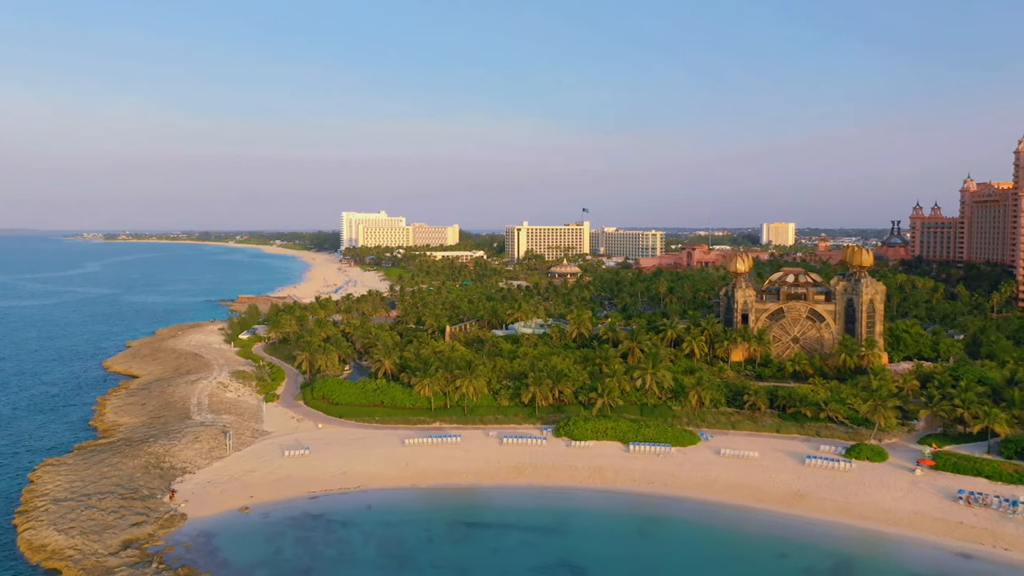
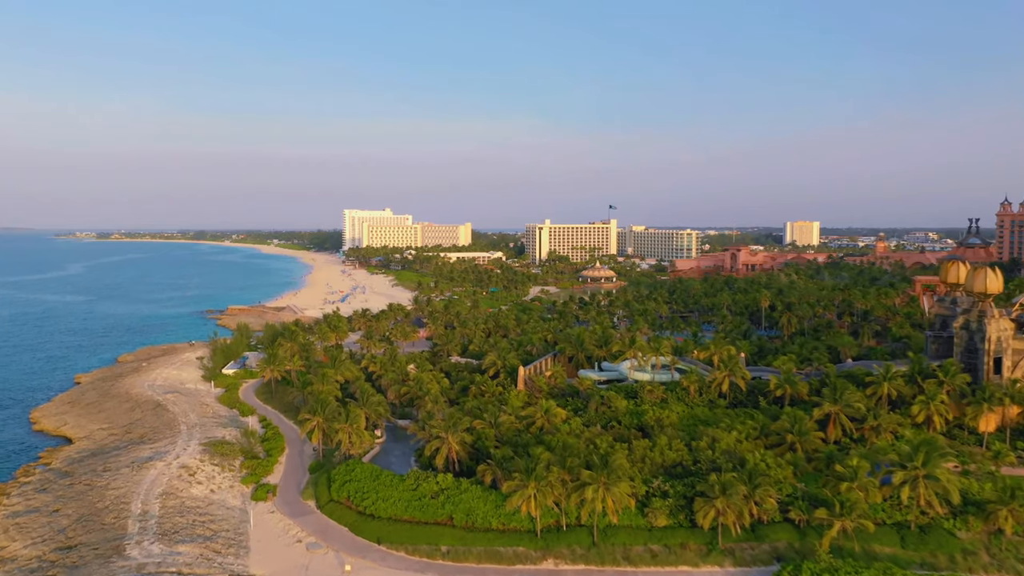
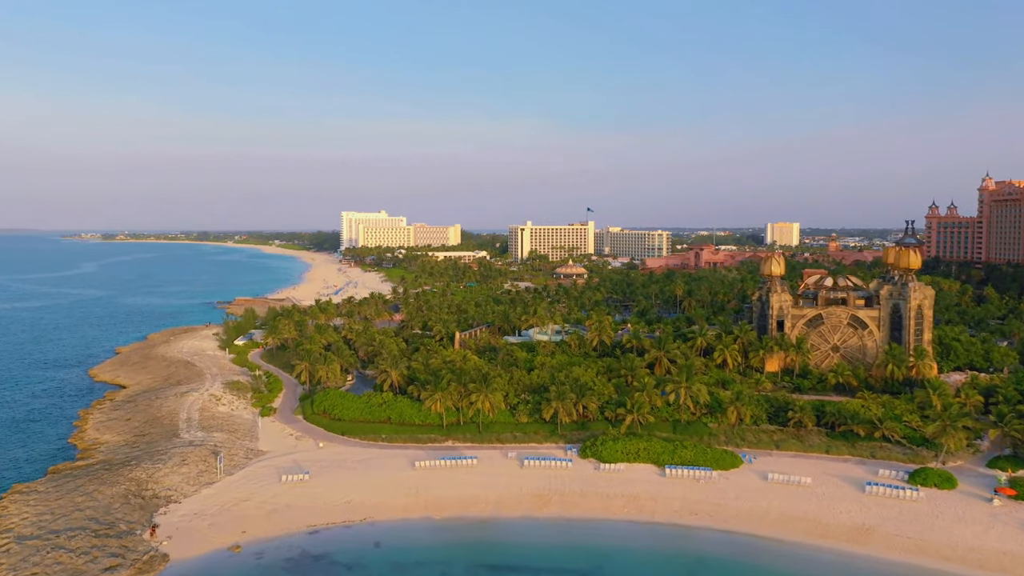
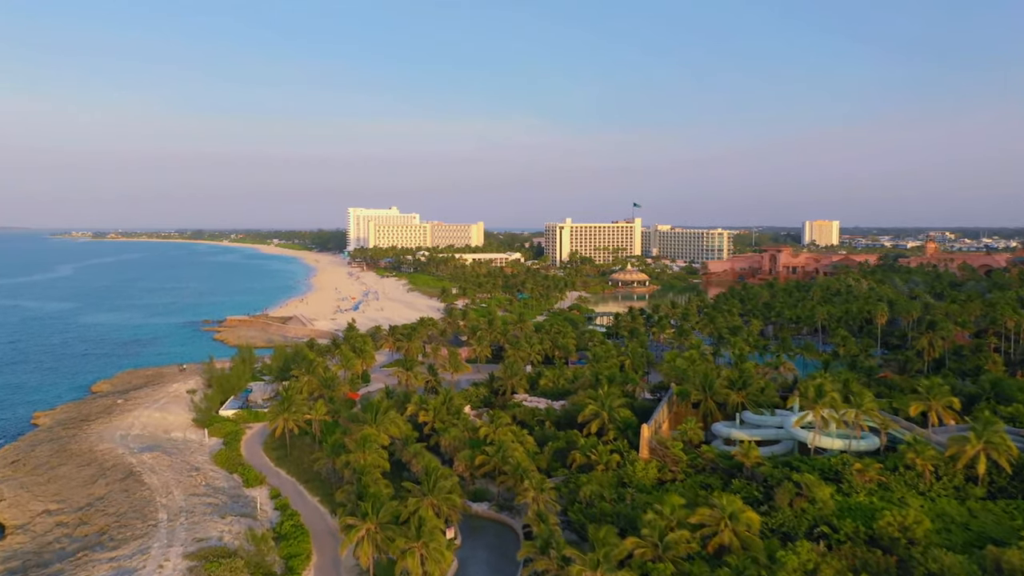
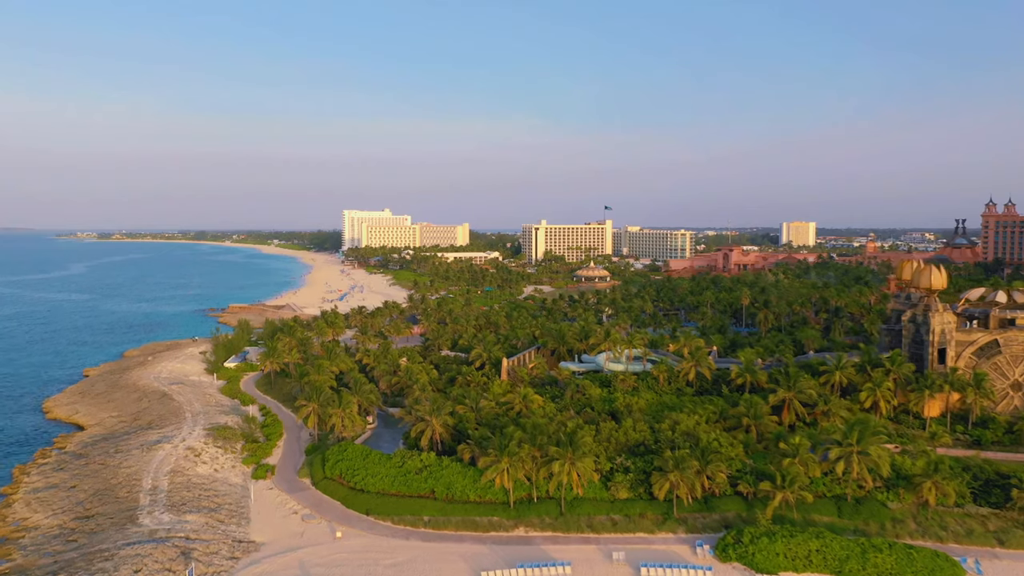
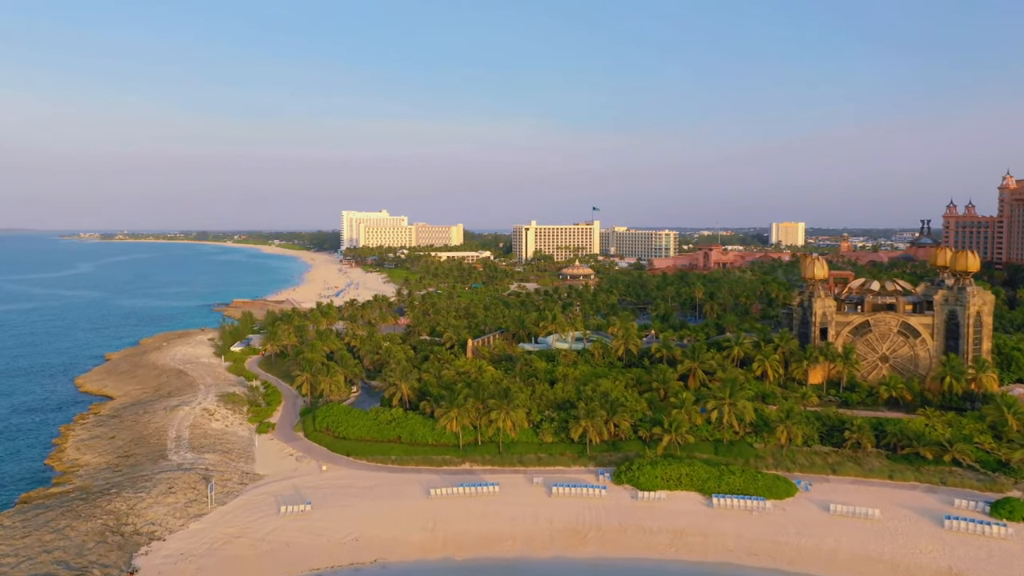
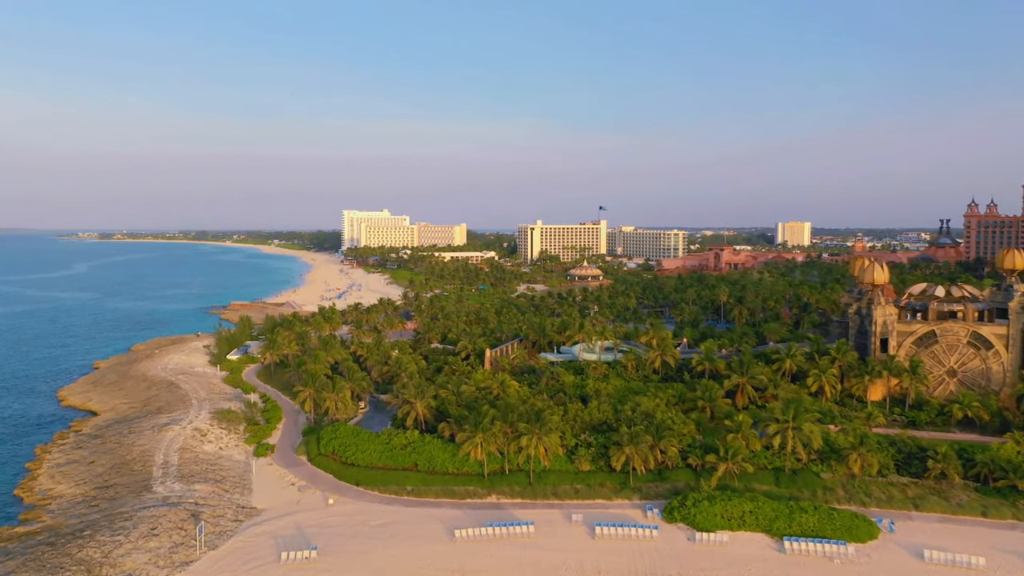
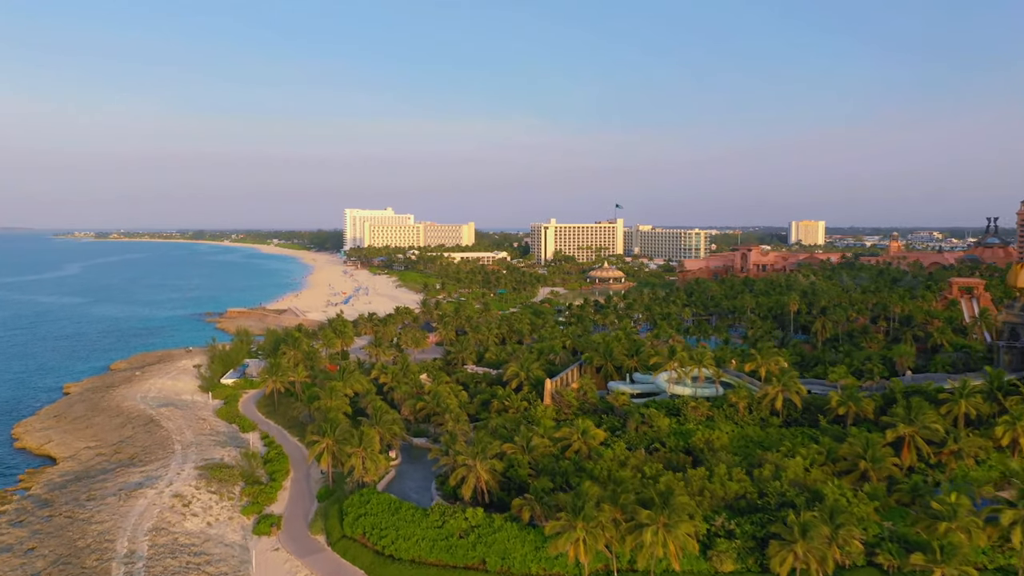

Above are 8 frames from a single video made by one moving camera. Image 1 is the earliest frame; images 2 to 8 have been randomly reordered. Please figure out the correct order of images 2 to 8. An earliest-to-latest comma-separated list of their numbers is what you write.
3, 6, 7, 5, 2, 8, 4
